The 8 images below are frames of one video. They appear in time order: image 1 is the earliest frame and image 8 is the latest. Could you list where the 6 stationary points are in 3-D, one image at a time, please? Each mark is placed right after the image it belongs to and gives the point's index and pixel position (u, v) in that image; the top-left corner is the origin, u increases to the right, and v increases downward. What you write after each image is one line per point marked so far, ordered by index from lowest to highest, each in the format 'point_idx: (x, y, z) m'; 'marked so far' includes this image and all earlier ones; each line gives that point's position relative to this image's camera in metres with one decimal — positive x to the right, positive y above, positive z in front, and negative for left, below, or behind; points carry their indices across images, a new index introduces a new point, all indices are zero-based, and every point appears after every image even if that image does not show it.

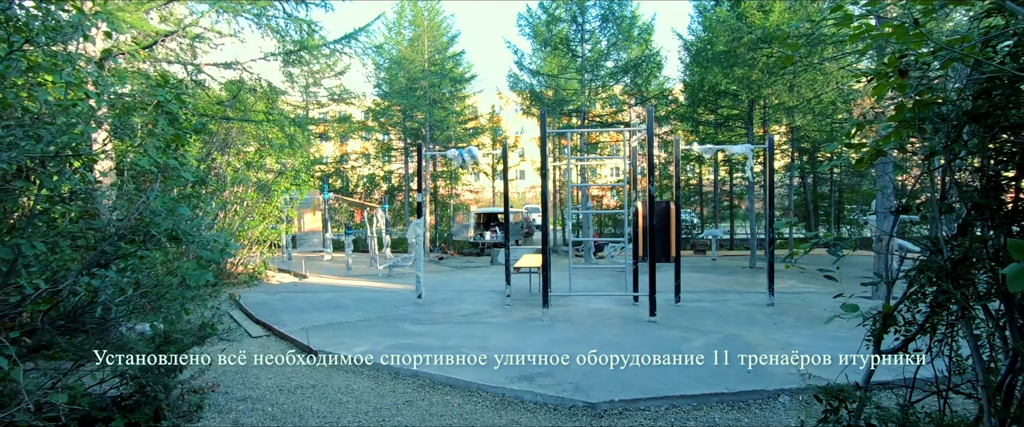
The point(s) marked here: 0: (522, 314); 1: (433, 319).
0: (+0.2, -1.2, +6.5) m
1: (-0.9, -1.2, +6.3) m
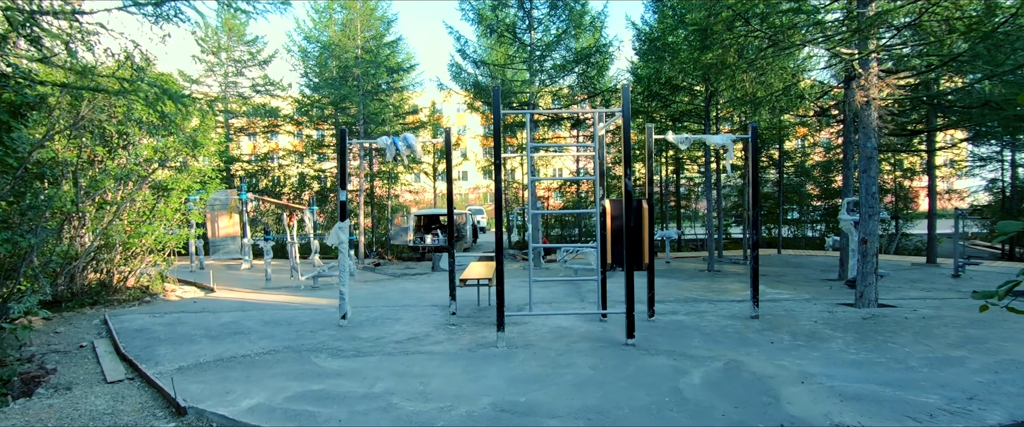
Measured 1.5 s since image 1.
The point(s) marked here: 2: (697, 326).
0: (-0.4, -1.2, +5.3) m
1: (-1.4, -1.3, +5.0) m
2: (+2.0, -1.2, +5.8) m
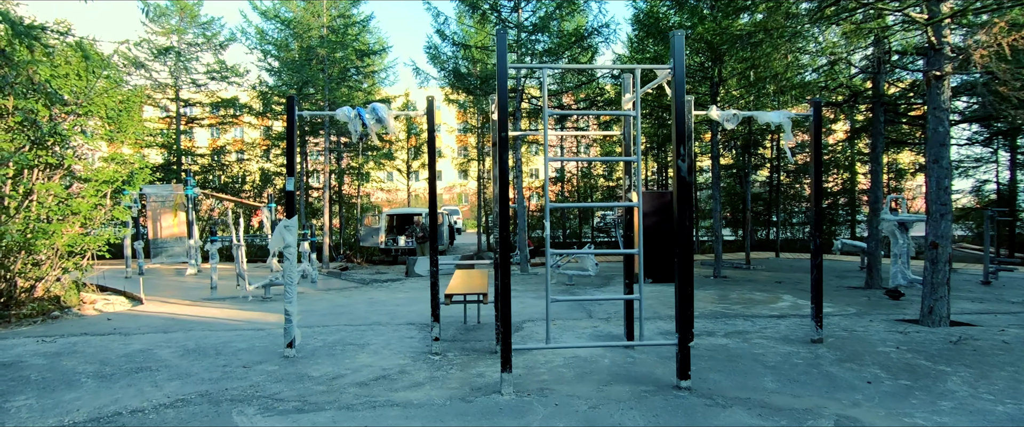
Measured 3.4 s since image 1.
0: (-0.3, -1.2, +3.9) m
1: (-1.4, -1.2, +3.6) m
2: (+2.0, -1.2, +4.5) m
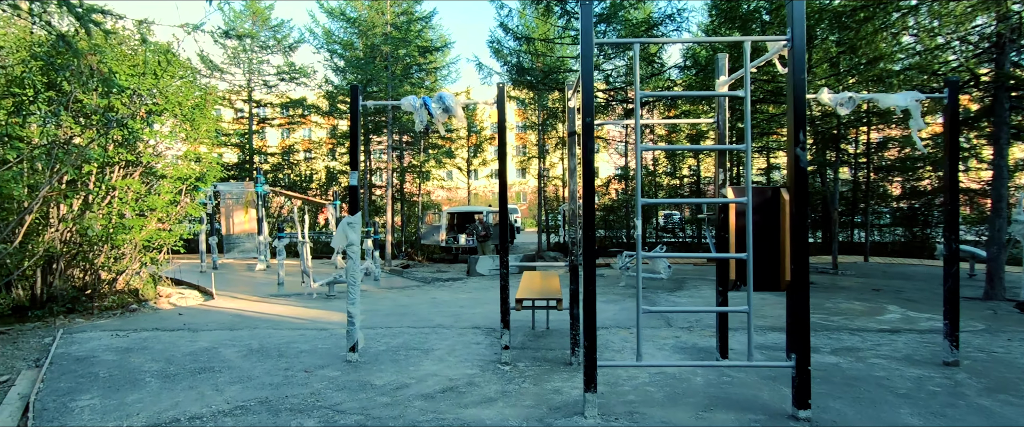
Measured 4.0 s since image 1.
0: (+0.2, -1.2, +3.5) m
1: (-0.9, -1.2, +3.3) m
2: (+2.6, -1.2, +3.9) m
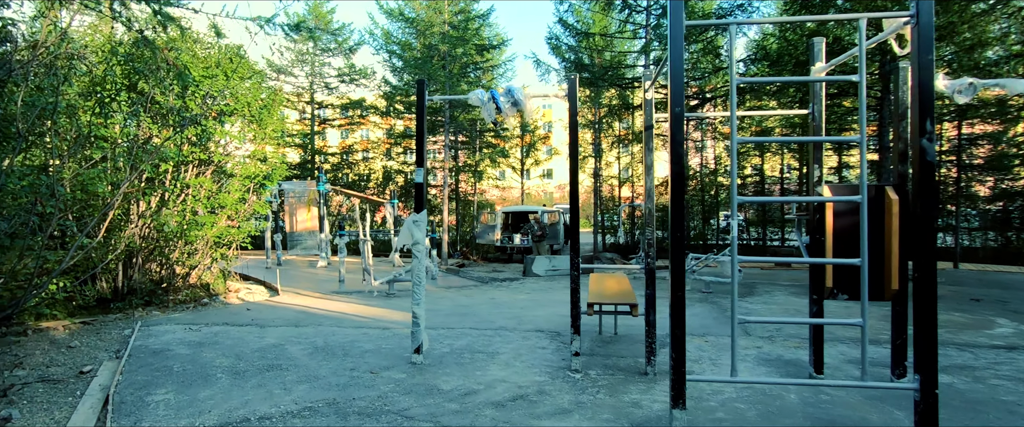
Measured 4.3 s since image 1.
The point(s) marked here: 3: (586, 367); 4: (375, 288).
0: (+0.6, -1.2, +3.2) m
1: (-0.4, -1.2, +3.1) m
2: (+3.1, -1.2, +3.4) m
3: (+0.6, -1.2, +4.2) m
4: (-2.2, -1.2, +8.8) m
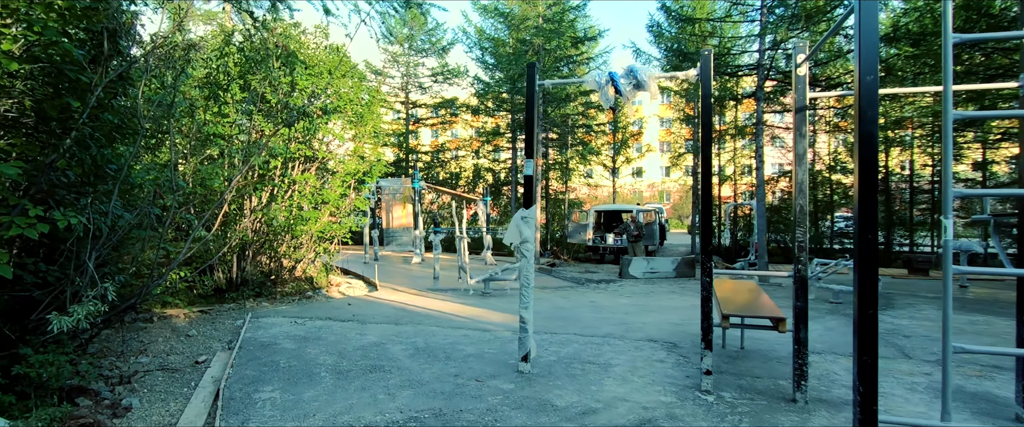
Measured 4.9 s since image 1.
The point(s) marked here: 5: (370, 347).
0: (+1.3, -1.2, +2.7) m
1: (+0.2, -1.1, +2.7) m
2: (+3.7, -1.2, +2.4) m
3: (+1.4, -1.2, +3.6) m
4: (-0.7, -1.2, +8.6) m
5: (-1.2, -1.1, +4.6) m
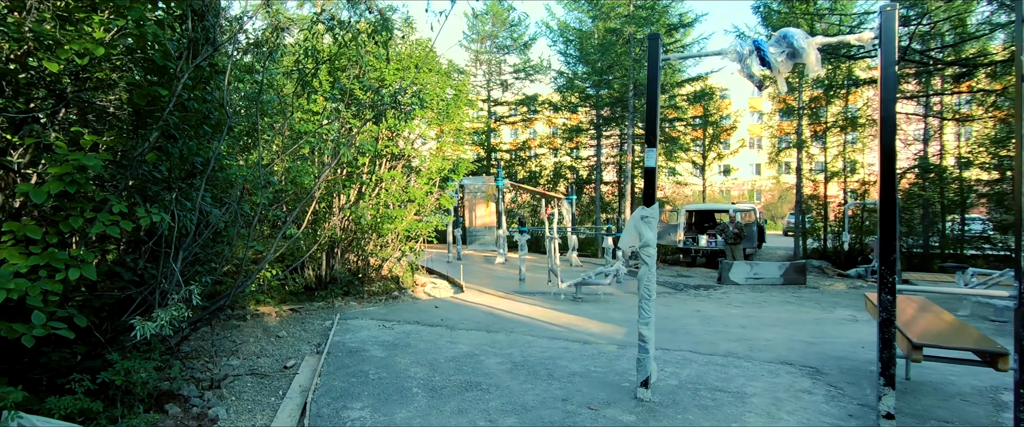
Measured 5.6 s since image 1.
0: (+1.8, -1.2, +1.9) m
1: (+0.8, -1.1, +2.2) m
2: (+4.2, -1.2, +1.4) m
3: (+2.0, -1.2, +2.9) m
4: (+0.7, -1.2, +8.1) m
5: (-0.4, -1.1, +4.2) m
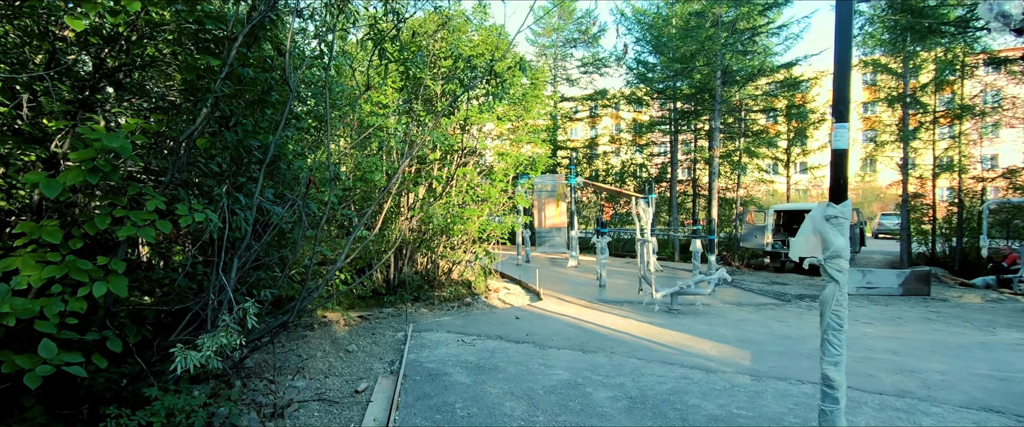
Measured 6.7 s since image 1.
0: (+2.3, -1.1, +0.9) m
1: (+1.3, -1.1, +1.3) m
2: (+4.6, -1.2, +0.1) m
3: (+2.6, -1.2, +1.8) m
4: (+1.8, -1.2, +7.2) m
5: (+0.3, -1.1, +3.4) m
